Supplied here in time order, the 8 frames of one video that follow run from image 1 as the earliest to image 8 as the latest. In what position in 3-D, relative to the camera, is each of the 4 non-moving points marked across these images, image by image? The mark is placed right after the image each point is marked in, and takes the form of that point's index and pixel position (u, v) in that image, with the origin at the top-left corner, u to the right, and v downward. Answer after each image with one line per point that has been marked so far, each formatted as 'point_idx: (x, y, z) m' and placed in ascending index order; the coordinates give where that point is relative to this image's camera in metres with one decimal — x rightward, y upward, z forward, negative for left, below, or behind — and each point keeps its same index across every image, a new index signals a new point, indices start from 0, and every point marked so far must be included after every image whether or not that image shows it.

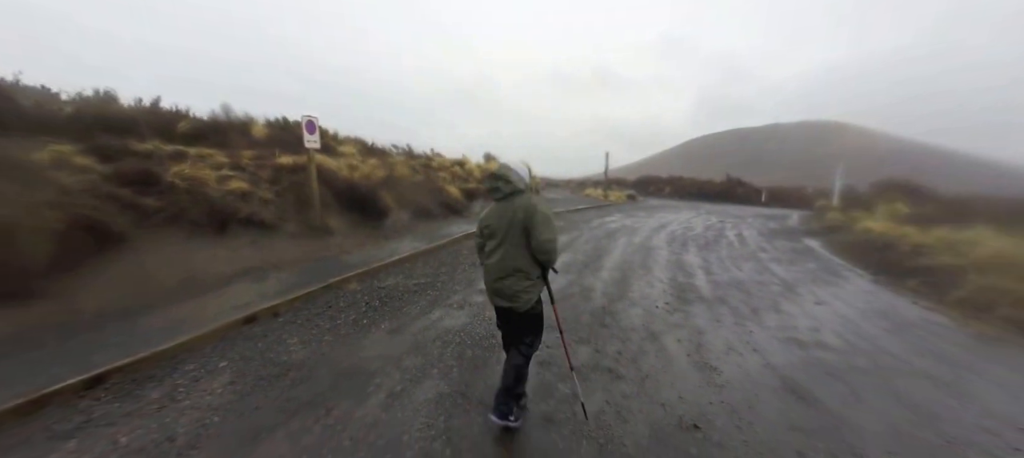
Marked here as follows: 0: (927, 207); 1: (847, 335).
0: (+22.3, +0.8, +18.4) m
1: (+5.8, -1.9, +6.0) m
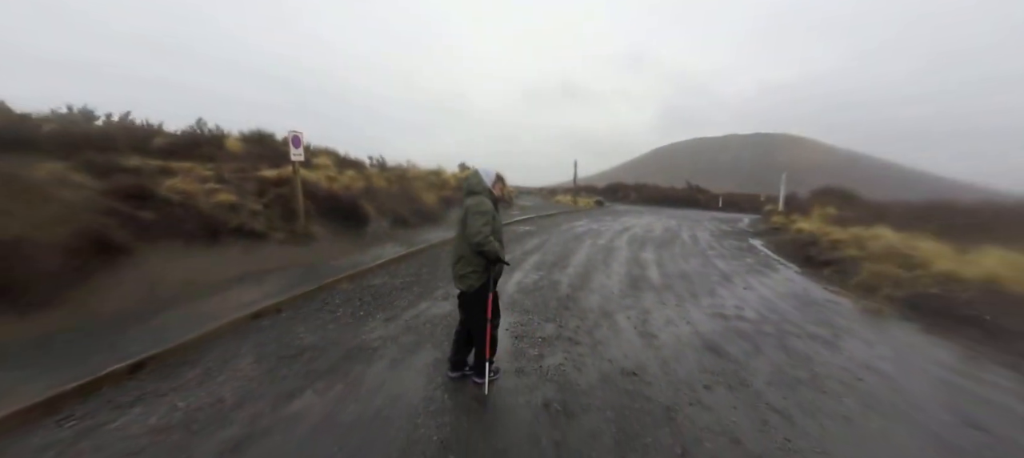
0: (+20.6, +0.9, +21.1) m
1: (+5.3, -1.8, +7.4) m
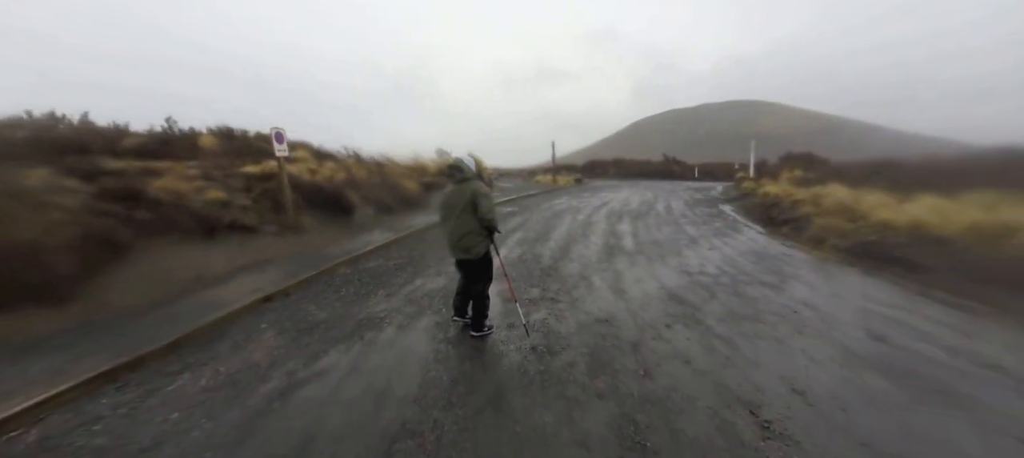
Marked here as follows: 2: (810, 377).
0: (+19.4, +3.5, +22.6) m
1: (+5.0, -0.9, +8.3) m
2: (+3.3, -1.6, +3.8) m
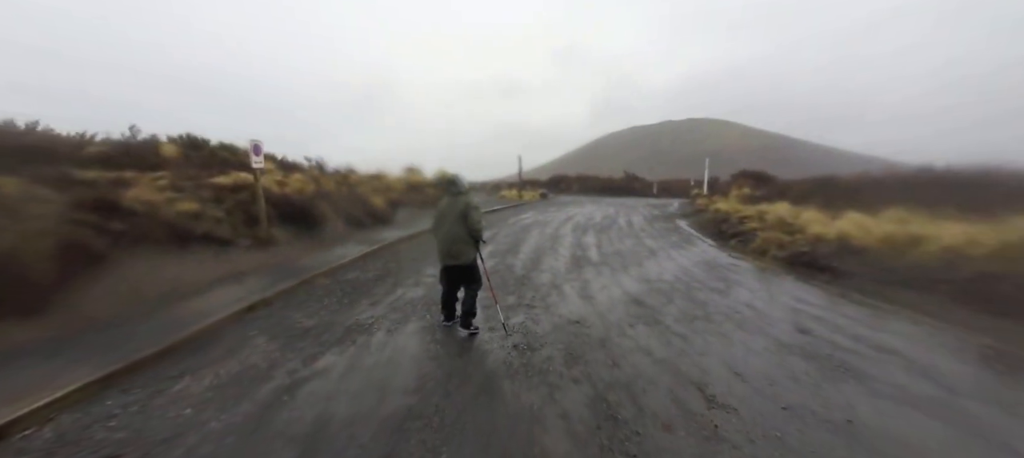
0: (+17.3, +2.6, +24.9) m
1: (+4.4, -1.2, +9.2) m
2: (+3.1, -1.7, +4.5) m
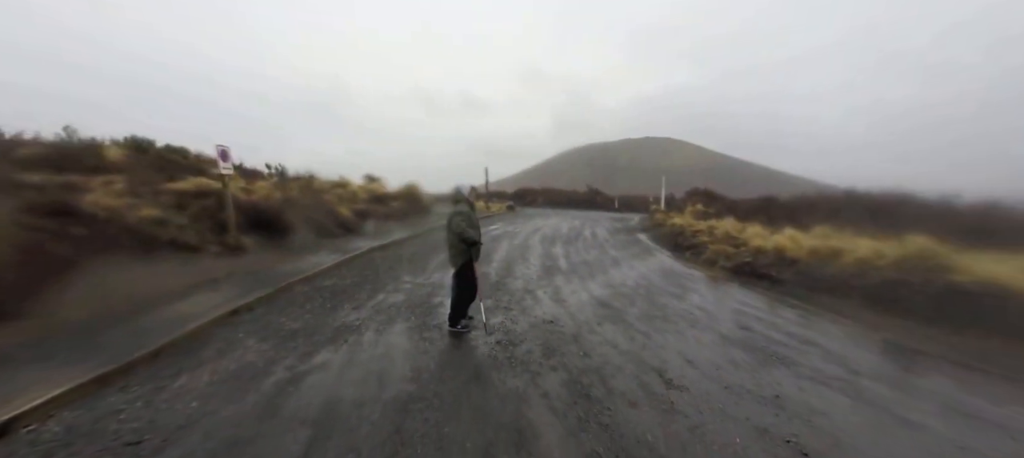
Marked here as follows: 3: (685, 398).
0: (+15.0, +1.6, +27.1) m
1: (+3.7, -1.5, +10.0) m
2: (+2.8, -1.9, +5.3) m
3: (+2.0, -1.9, +4.0) m
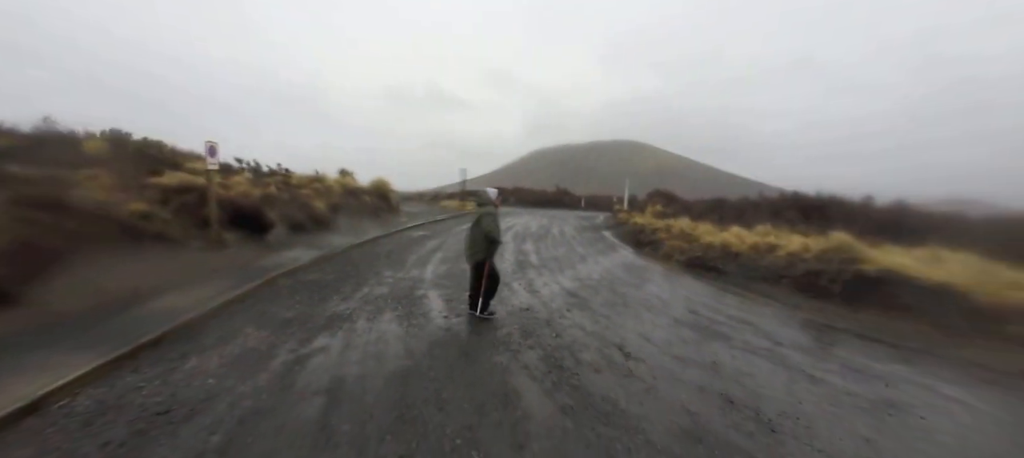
0: (+12.6, +1.7, +28.9) m
1: (+2.9, -1.5, +10.9) m
2: (+2.5, -1.8, +6.1) m
3: (+1.8, -1.9, +4.7) m
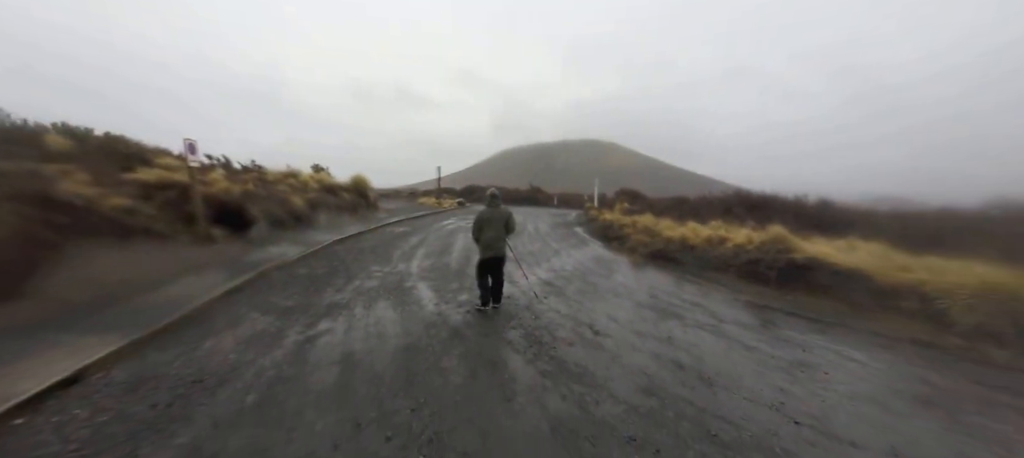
0: (+10.5, +2.0, +30.5) m
1: (+2.2, -1.3, +11.8) m
2: (+2.1, -1.7, +6.9) m
3: (+1.5, -1.8, +5.5) m
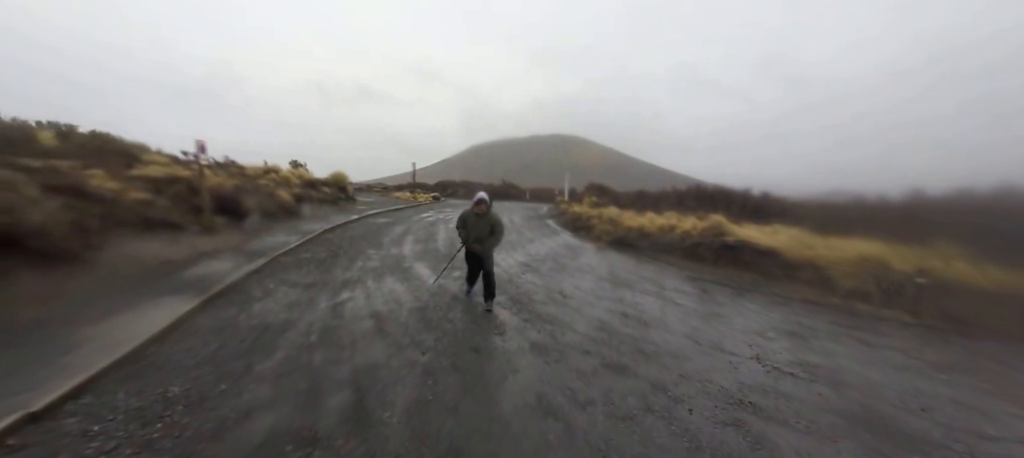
0: (+8.1, +2.7, +32.6) m
1: (+1.4, -0.9, +13.3) m
2: (+1.7, -1.4, +8.5) m
3: (+1.2, -1.5, +7.0) m
